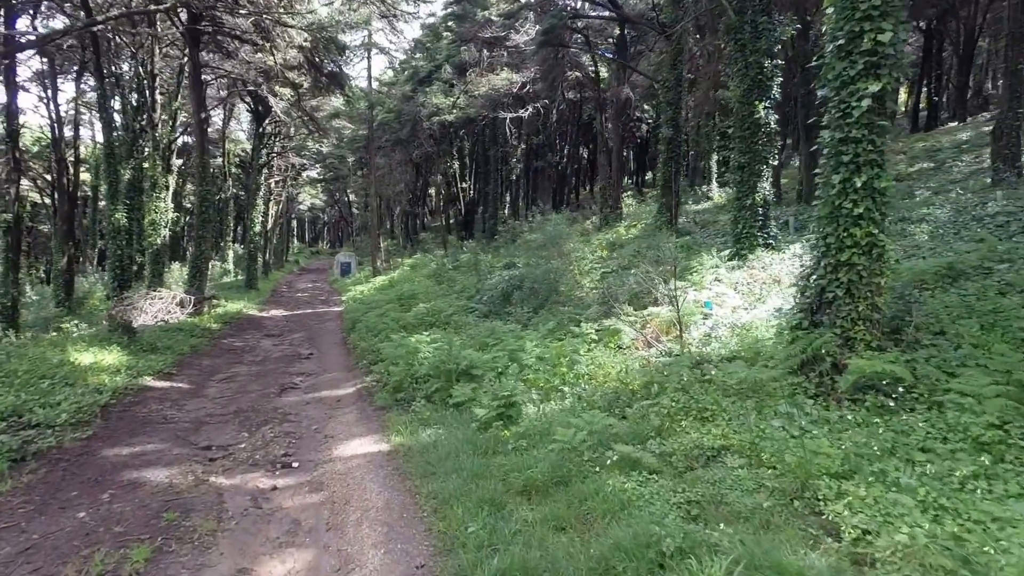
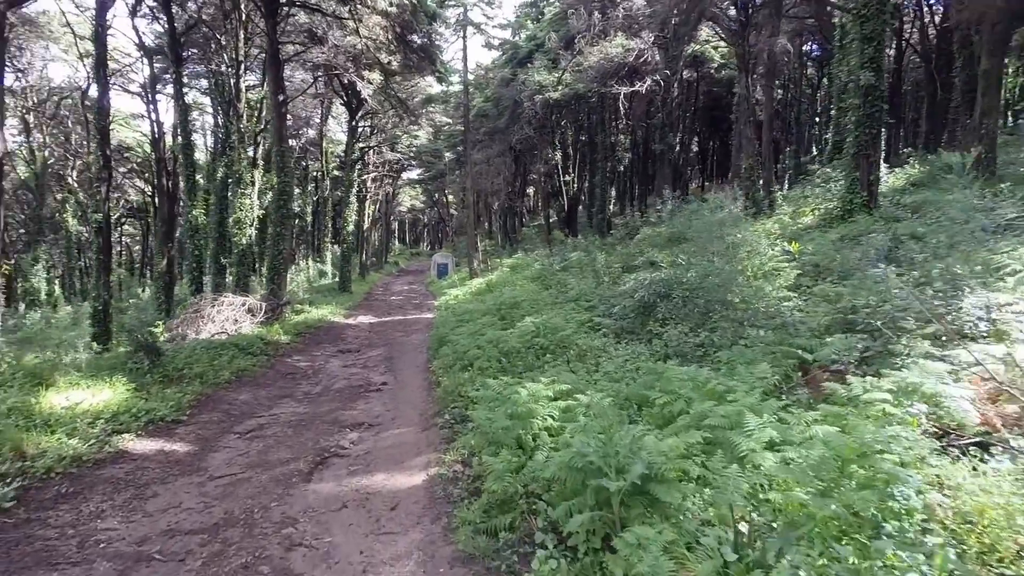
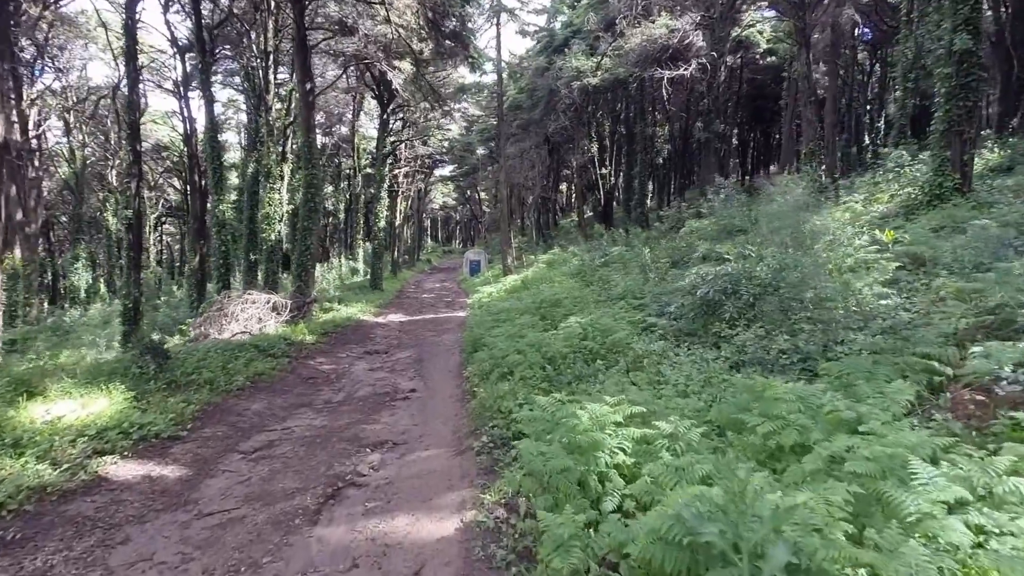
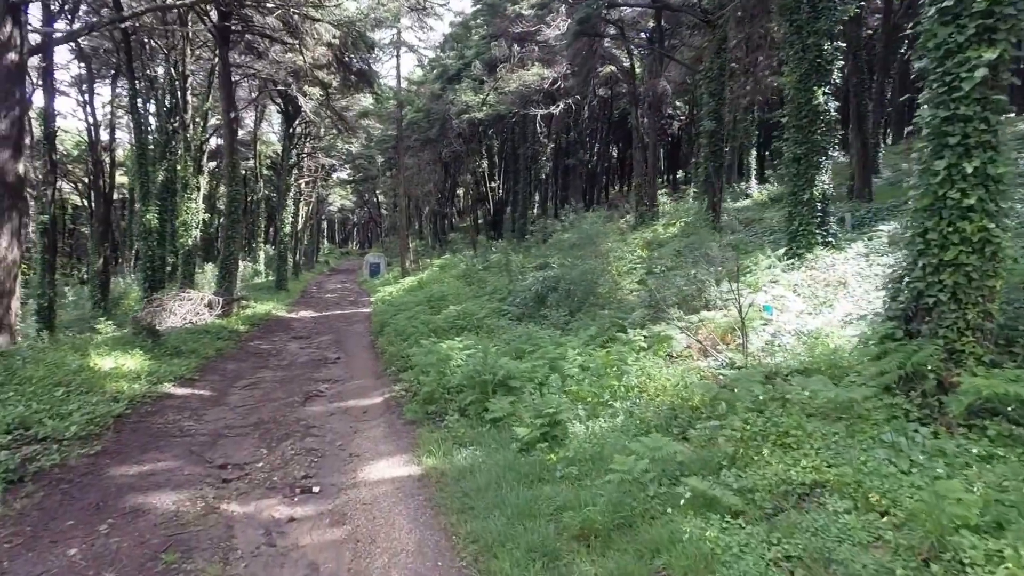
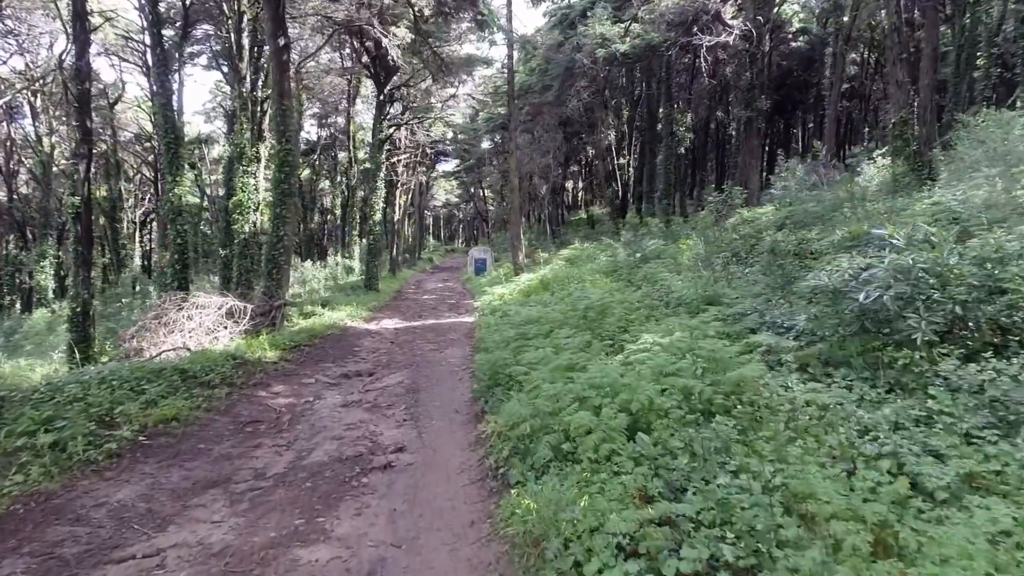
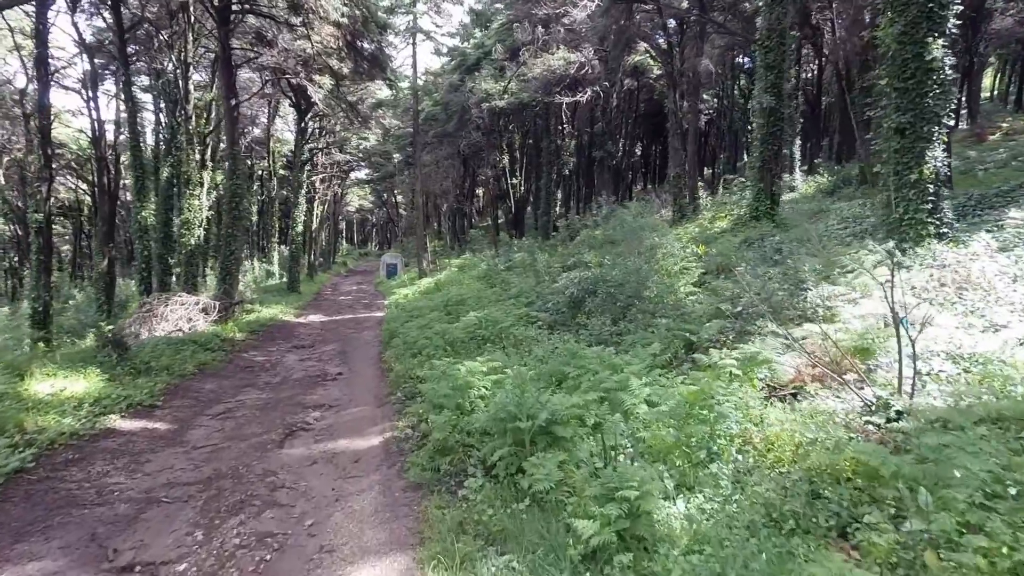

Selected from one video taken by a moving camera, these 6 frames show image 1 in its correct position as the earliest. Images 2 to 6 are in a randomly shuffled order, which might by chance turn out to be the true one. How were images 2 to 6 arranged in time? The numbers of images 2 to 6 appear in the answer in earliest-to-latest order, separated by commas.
4, 6, 2, 3, 5
